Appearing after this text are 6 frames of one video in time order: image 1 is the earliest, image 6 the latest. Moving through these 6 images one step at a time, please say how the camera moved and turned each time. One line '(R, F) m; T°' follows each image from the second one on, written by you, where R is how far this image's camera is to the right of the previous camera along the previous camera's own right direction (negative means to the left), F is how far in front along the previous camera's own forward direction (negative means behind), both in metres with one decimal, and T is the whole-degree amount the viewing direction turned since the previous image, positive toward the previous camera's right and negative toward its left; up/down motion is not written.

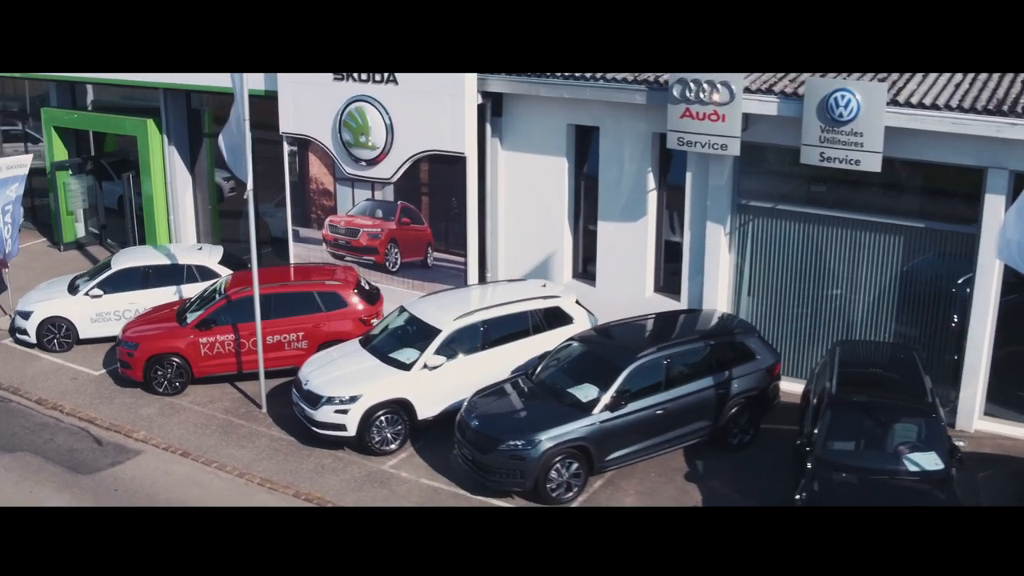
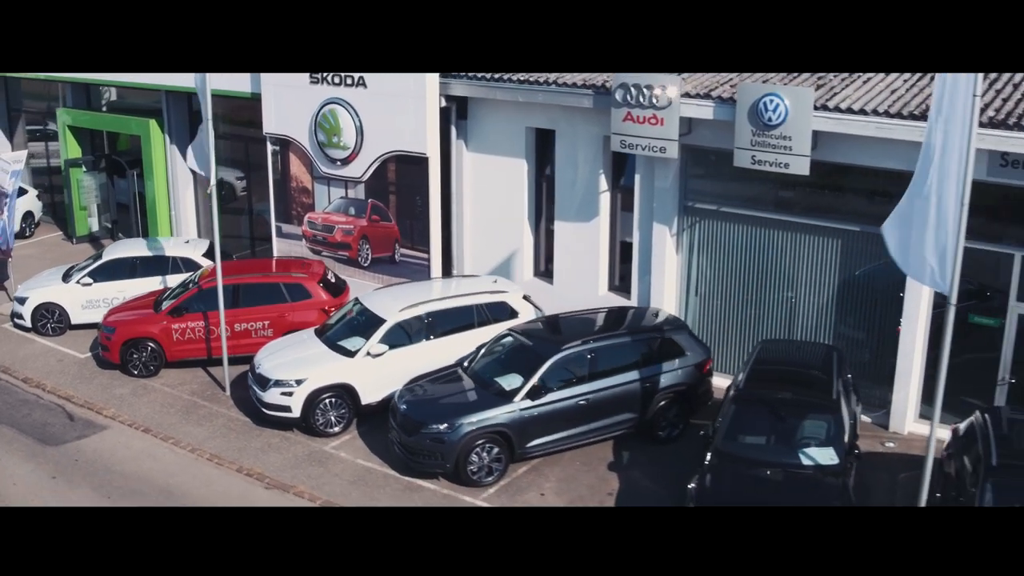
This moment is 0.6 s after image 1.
(+1.6, -0.5) m; -4°
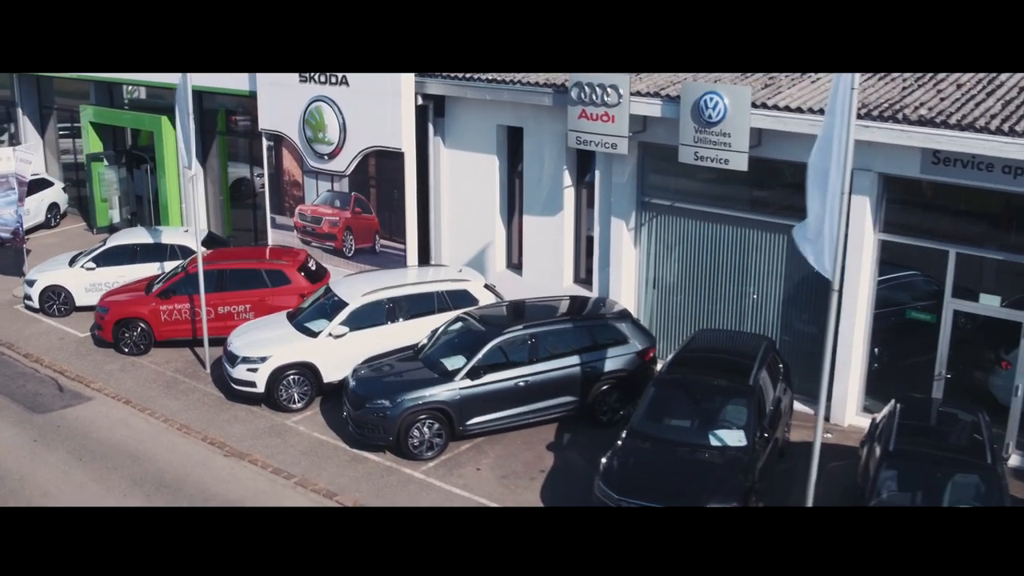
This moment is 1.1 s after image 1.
(+1.5, -0.6) m; -4°
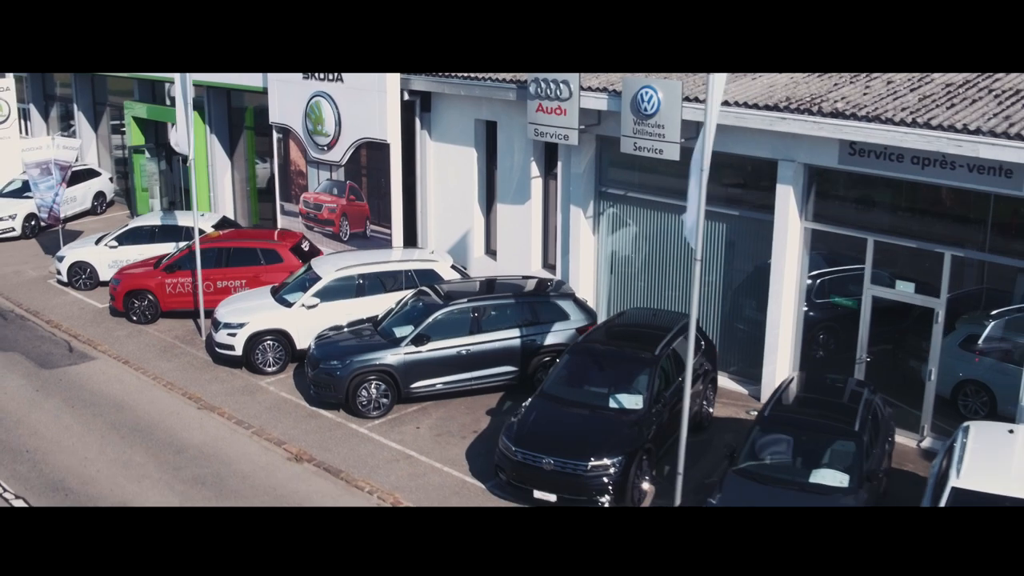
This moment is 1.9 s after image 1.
(+2.0, -1.0) m; -5°
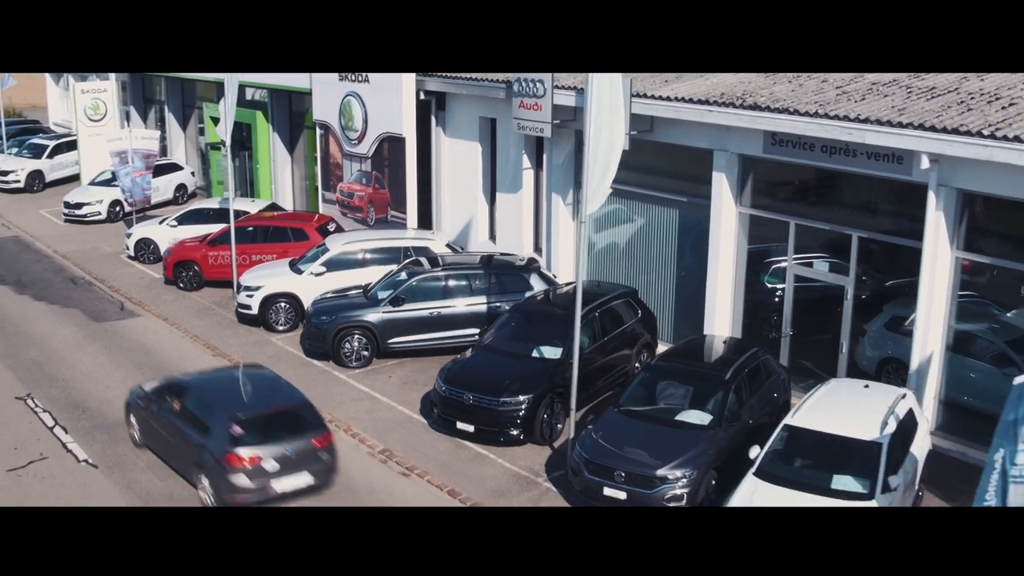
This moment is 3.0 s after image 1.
(+2.5, -1.7) m; -7°
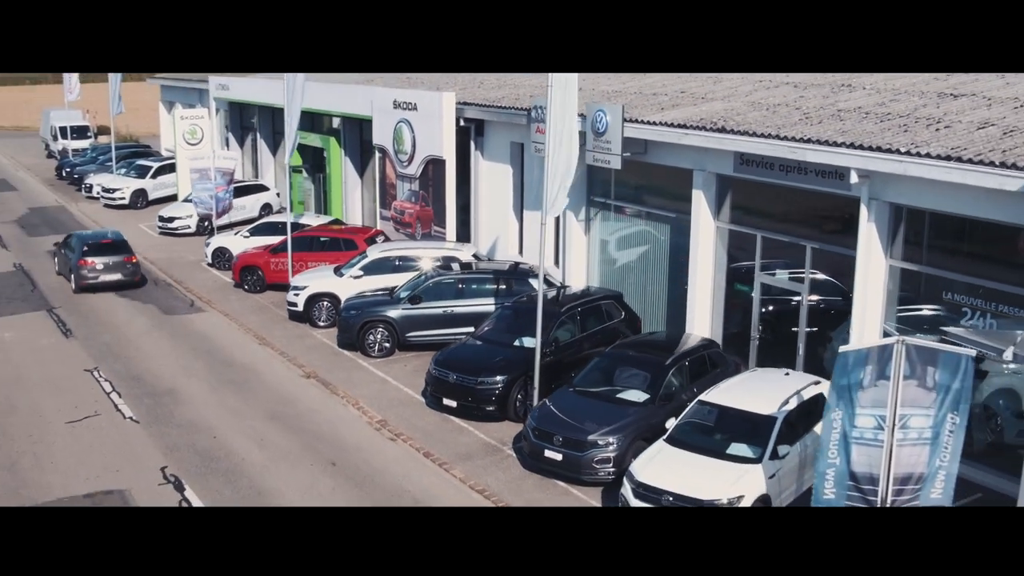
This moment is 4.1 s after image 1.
(+2.0, -1.8) m; -7°
